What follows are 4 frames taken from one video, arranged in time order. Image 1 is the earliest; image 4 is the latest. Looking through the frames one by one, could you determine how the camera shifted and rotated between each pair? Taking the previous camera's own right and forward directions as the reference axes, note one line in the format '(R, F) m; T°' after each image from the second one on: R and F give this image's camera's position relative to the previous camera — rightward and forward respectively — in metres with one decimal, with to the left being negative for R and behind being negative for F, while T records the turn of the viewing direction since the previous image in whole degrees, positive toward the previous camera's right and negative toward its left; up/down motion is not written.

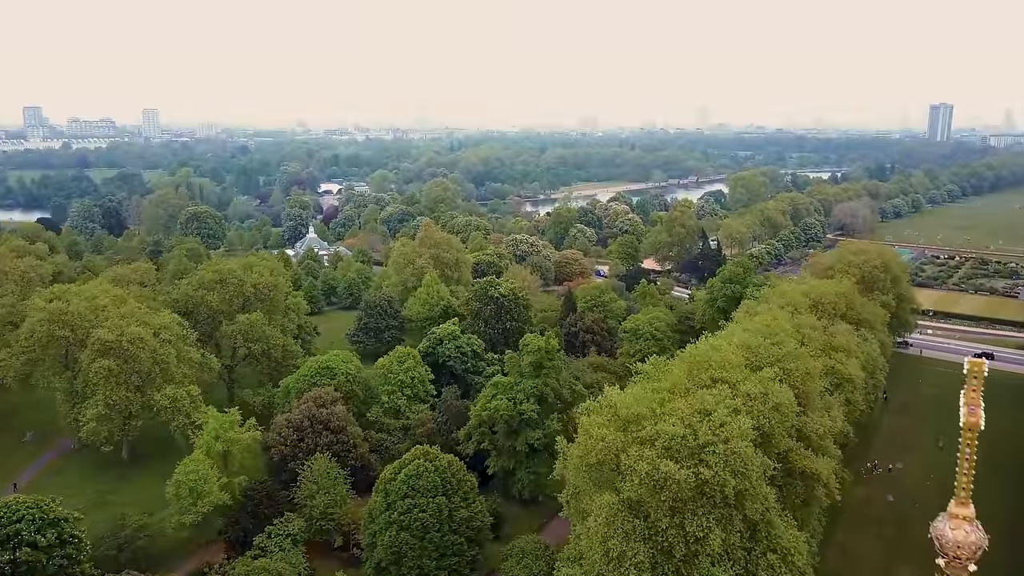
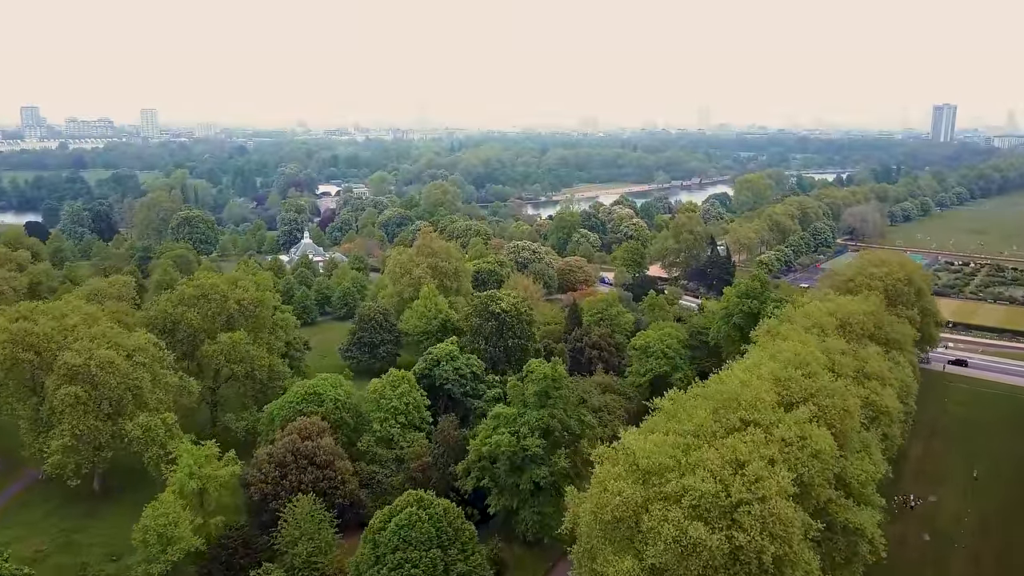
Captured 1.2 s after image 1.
(-0.1, +2.3) m; 0°
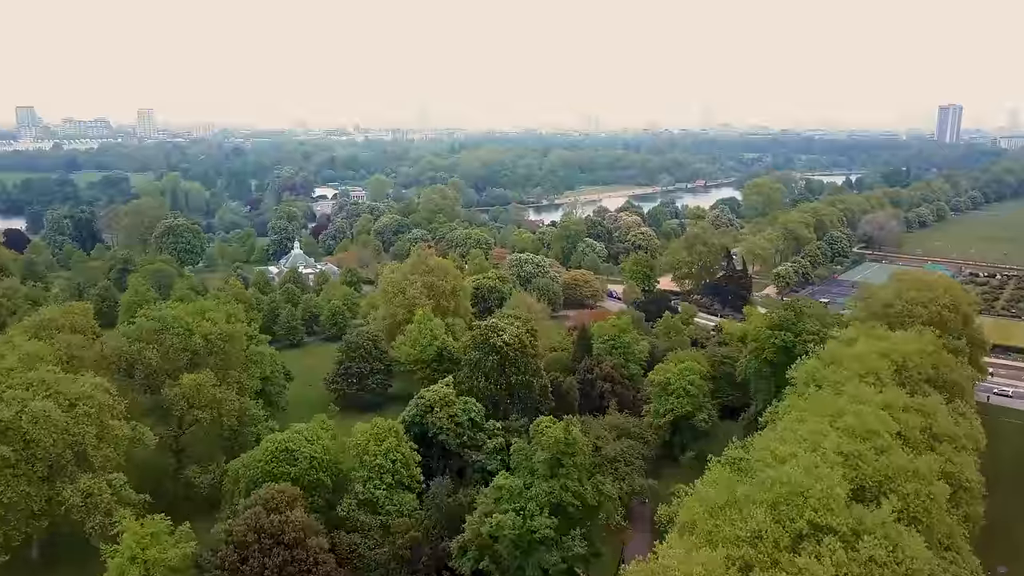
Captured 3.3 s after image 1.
(-0.1, +3.8) m; 0°
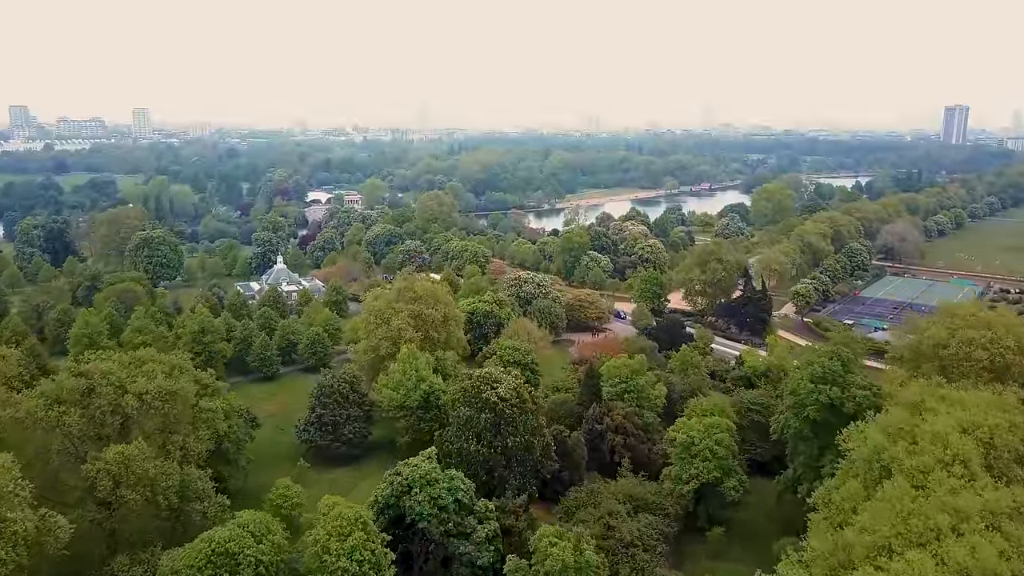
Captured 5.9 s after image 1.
(+0.1, +4.7) m; 0°
